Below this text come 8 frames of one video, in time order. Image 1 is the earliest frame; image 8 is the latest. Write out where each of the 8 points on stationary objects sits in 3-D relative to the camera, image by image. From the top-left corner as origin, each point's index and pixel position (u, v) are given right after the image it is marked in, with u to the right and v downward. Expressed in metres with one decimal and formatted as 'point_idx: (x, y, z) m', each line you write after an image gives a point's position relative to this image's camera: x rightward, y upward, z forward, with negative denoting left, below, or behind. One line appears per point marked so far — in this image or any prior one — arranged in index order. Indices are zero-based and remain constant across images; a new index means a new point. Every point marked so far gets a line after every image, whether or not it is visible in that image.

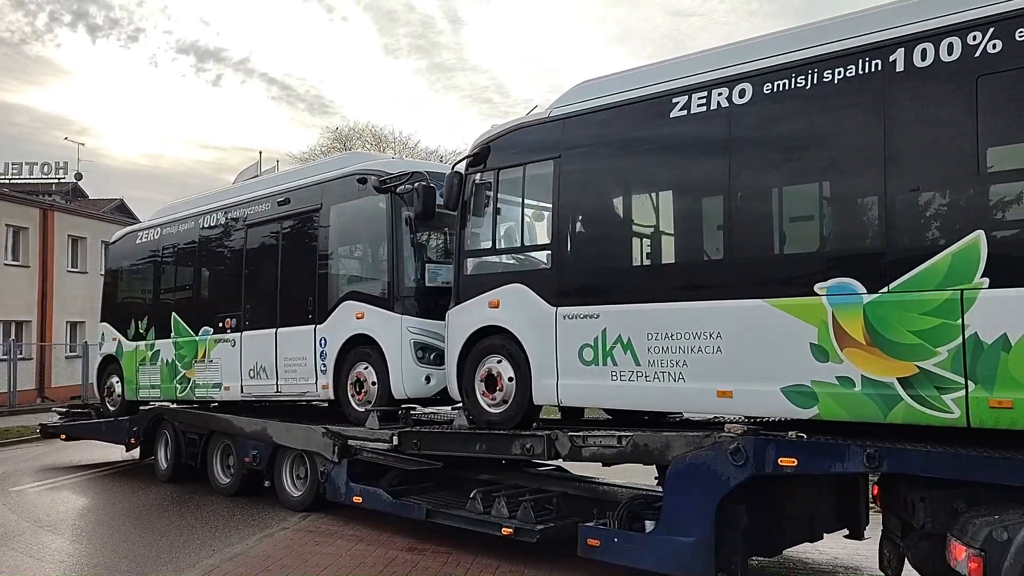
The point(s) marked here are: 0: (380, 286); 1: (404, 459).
0: (-1.4, 0.0, +8.8) m
1: (-1.0, -1.6, +8.0) m
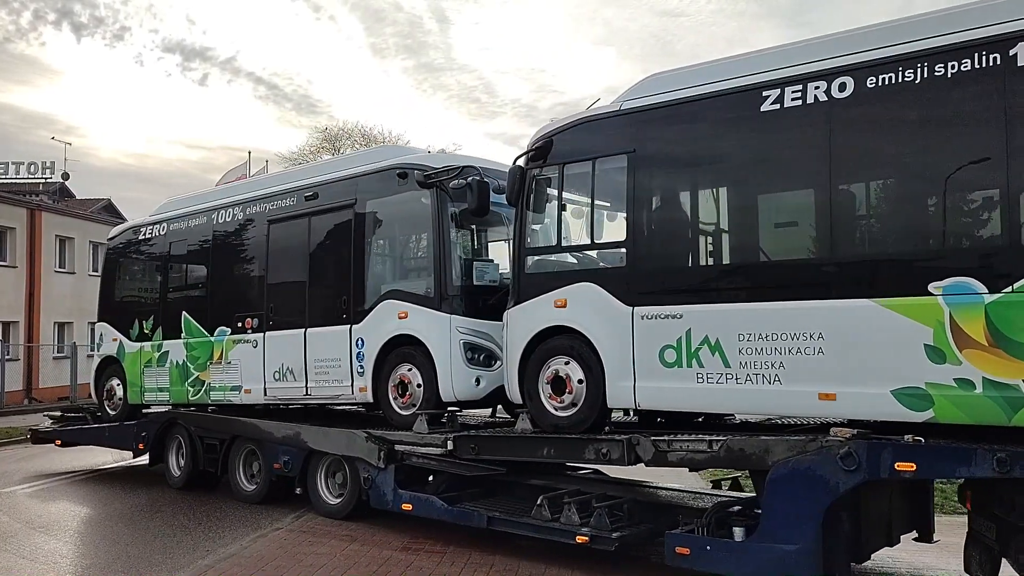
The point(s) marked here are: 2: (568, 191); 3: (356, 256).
0: (-0.9, 0.0, +8.5) m
1: (-0.5, -1.6, +7.7) m
2: (+0.5, +0.8, +7.1) m
3: (-1.8, +0.4, +9.1) m
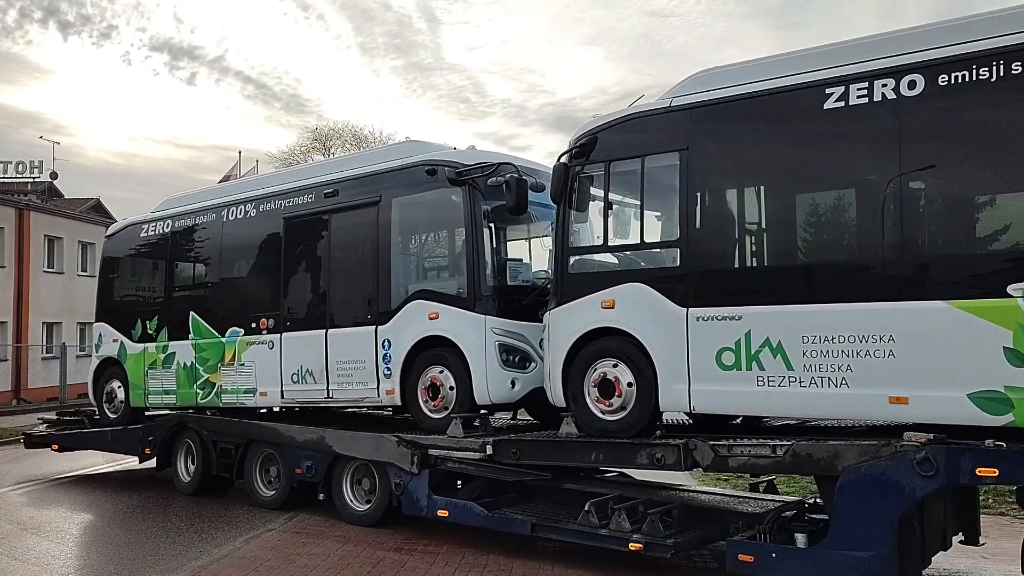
0: (-0.5, 0.0, +8.3) m
1: (-0.1, -1.6, +7.5) m
2: (+0.9, +0.8, +7.0) m
3: (-1.4, +0.3, +8.9) m
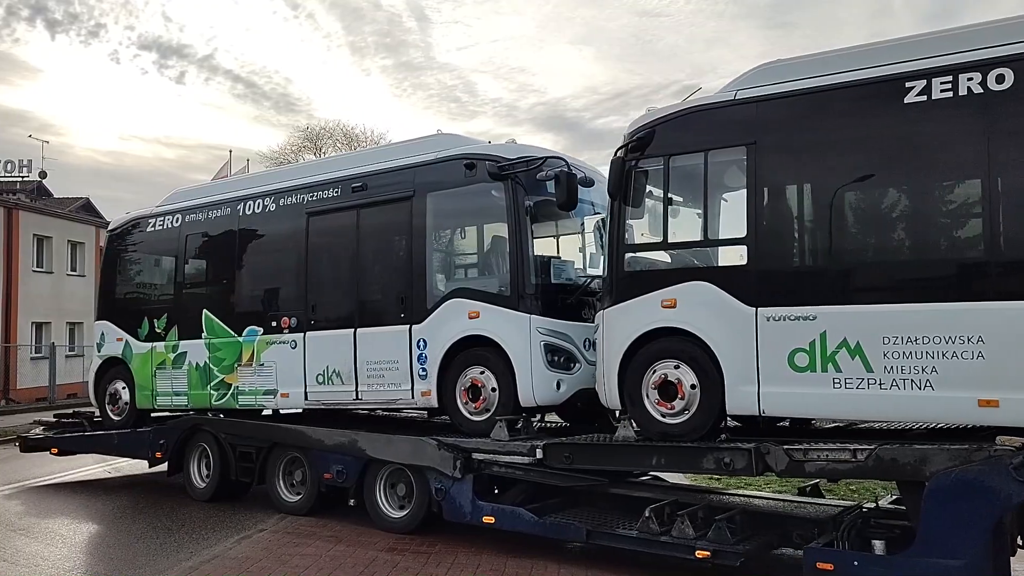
0: (-0.1, +0.1, +8.1) m
1: (+0.3, -1.6, +7.3) m
2: (+1.3, +0.8, +6.8) m
3: (-1.0, +0.4, +8.6) m
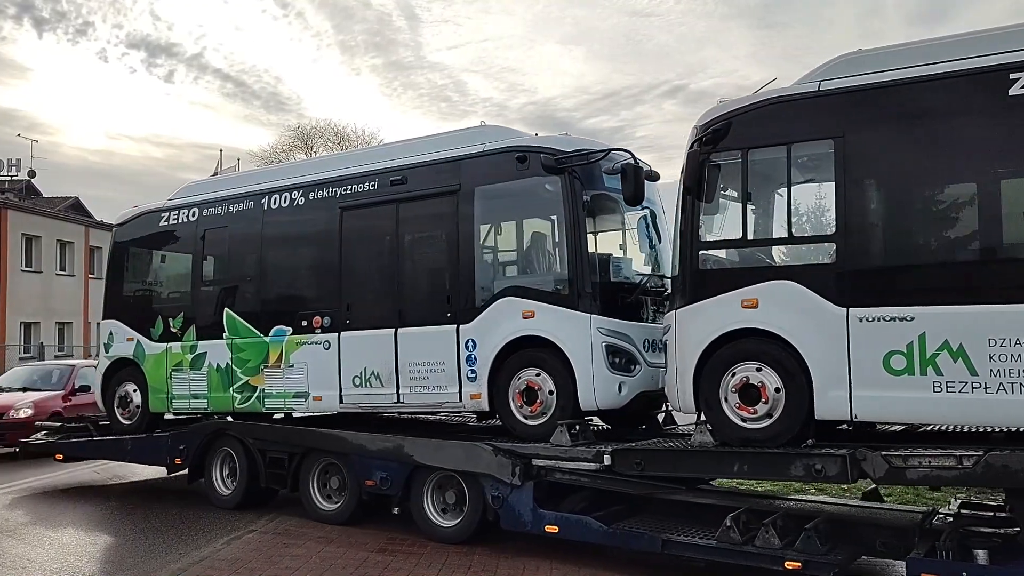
0: (+0.4, +0.1, +7.8) m
1: (+0.9, -1.6, +7.0) m
2: (+1.9, +0.8, +6.5) m
3: (-0.5, +0.4, +8.3) m
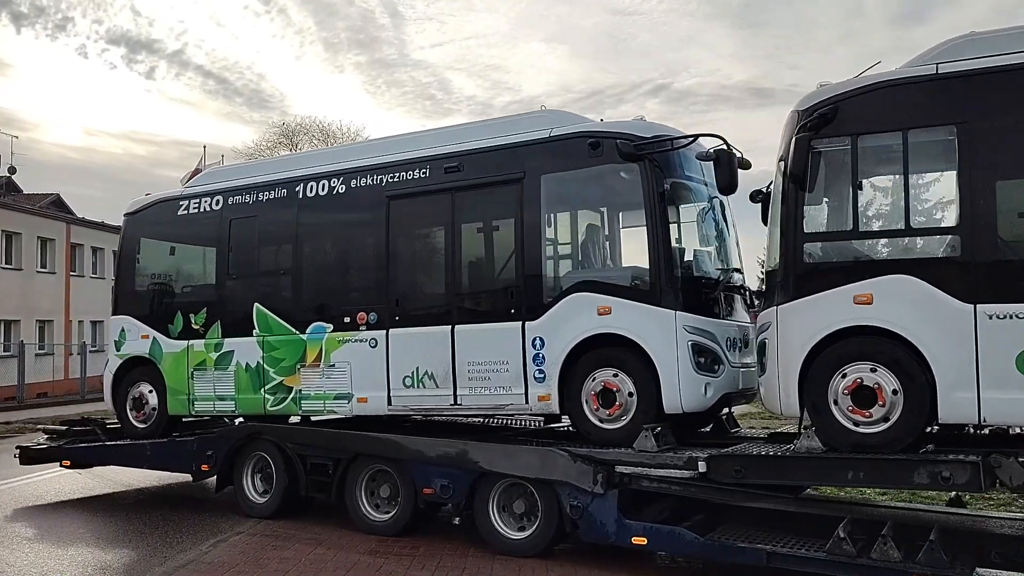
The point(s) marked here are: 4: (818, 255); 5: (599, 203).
0: (+1.1, +0.1, +7.3) m
1: (+1.5, -1.6, +6.5) m
2: (+2.5, +0.9, +6.1) m
3: (+0.1, +0.4, +7.9) m
4: (+2.2, +0.2, +6.2) m
5: (+0.8, +0.7, +7.6) m
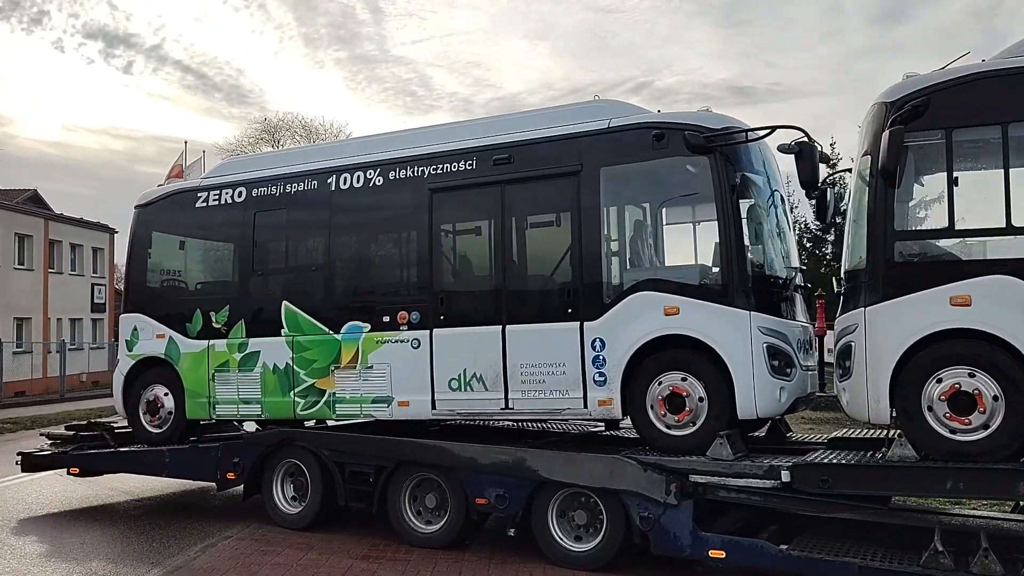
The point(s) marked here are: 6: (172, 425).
0: (+1.6, +0.1, +7.0) m
1: (+2.0, -1.6, +6.2) m
2: (+3.1, +0.9, +5.7) m
3: (+0.6, +0.4, +7.5) m
4: (+2.8, +0.2, +5.9) m
5: (+1.3, +0.7, +7.3) m
6: (-4.4, -1.8, +11.2) m
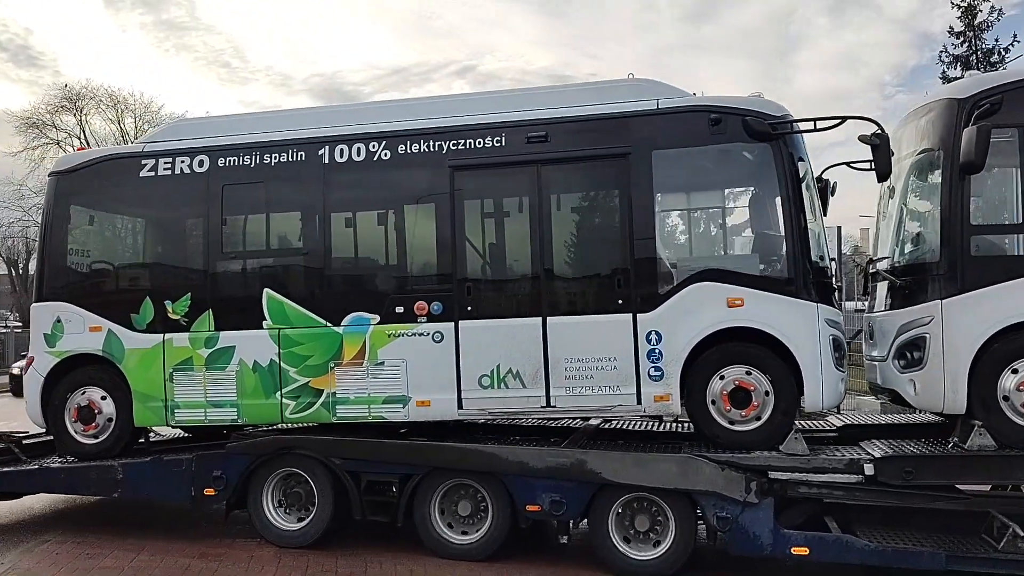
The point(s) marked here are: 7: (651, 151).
0: (+2.0, +0.2, +6.8) m
1: (+2.6, -1.5, +6.2) m
2: (+3.7, +0.9, +5.9) m
3: (+1.0, +0.5, +7.1) m
4: (+3.4, +0.3, +6.0) m
5: (+1.7, +0.8, +7.1) m
6: (-4.7, -1.6, +9.8) m
7: (+1.1, +1.1, +7.2) m
